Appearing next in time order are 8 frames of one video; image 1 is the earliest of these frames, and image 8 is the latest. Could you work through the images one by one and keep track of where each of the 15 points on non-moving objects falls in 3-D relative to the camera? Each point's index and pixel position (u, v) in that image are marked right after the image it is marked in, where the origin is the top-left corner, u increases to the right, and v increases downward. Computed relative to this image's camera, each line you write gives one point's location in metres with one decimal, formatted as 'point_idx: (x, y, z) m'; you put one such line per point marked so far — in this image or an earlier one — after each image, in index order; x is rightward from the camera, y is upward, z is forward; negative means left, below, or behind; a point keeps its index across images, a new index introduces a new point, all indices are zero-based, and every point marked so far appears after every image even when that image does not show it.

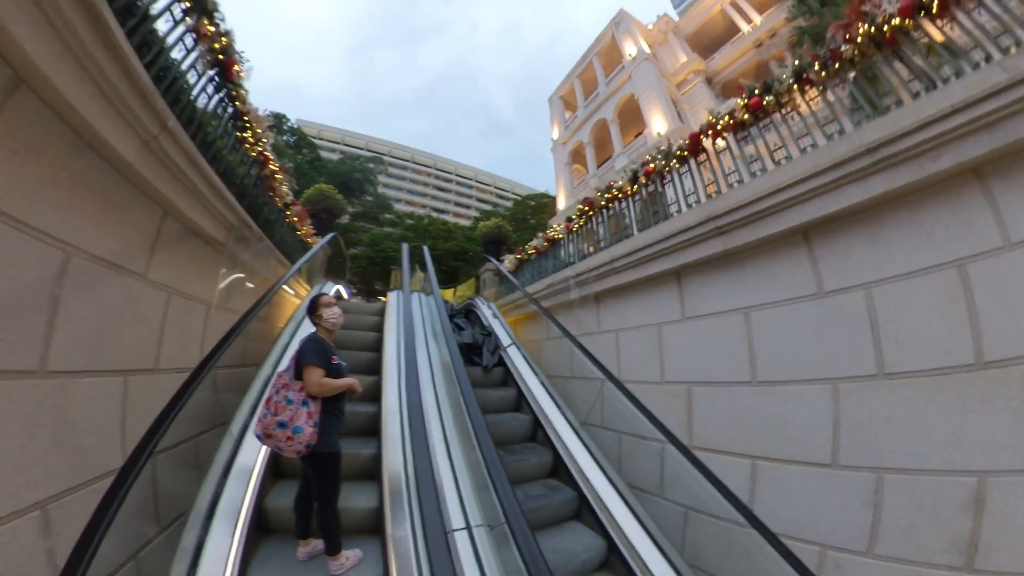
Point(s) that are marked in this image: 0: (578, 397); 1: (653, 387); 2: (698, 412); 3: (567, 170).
0: (+0.7, -1.2, +4.4) m
1: (+1.5, -1.1, +4.1) m
2: (+1.7, -1.2, +3.7) m
3: (+2.0, +4.7, +16.2) m
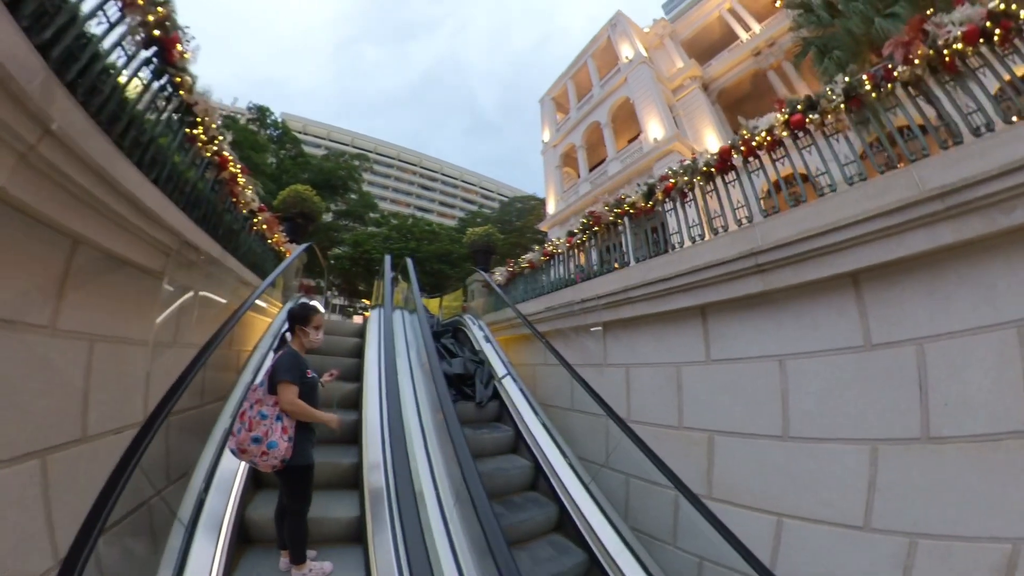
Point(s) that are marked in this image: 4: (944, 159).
0: (+0.7, -1.4, +4.0) m
1: (+1.4, -1.3, +3.7) m
2: (+1.7, -1.4, +3.3) m
3: (+1.7, +4.5, +15.8) m
4: (+2.6, +0.7, +2.4) m
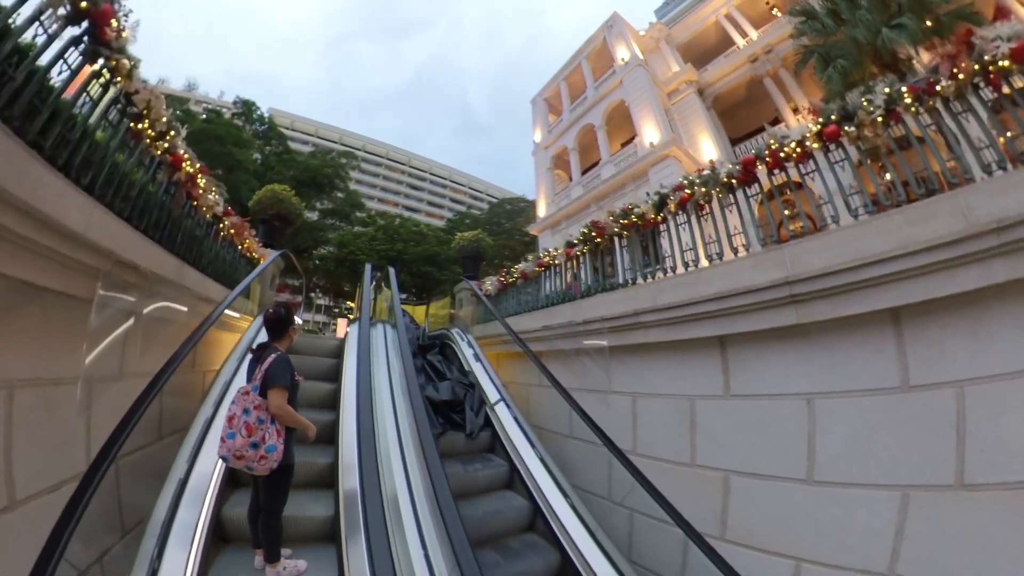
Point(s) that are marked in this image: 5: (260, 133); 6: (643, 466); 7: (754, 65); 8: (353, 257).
0: (+0.6, -1.6, +3.7) m
1: (+1.4, -1.5, +3.4) m
2: (+1.6, -1.6, +3.0) m
3: (+1.3, +4.3, +15.5) m
4: (+2.6, +0.6, +2.2) m
5: (-12.2, +7.5, +19.7) m
6: (+1.2, -1.6, +3.6) m
7: (+7.4, +6.8, +12.6) m
8: (-7.2, +1.4, +18.4) m
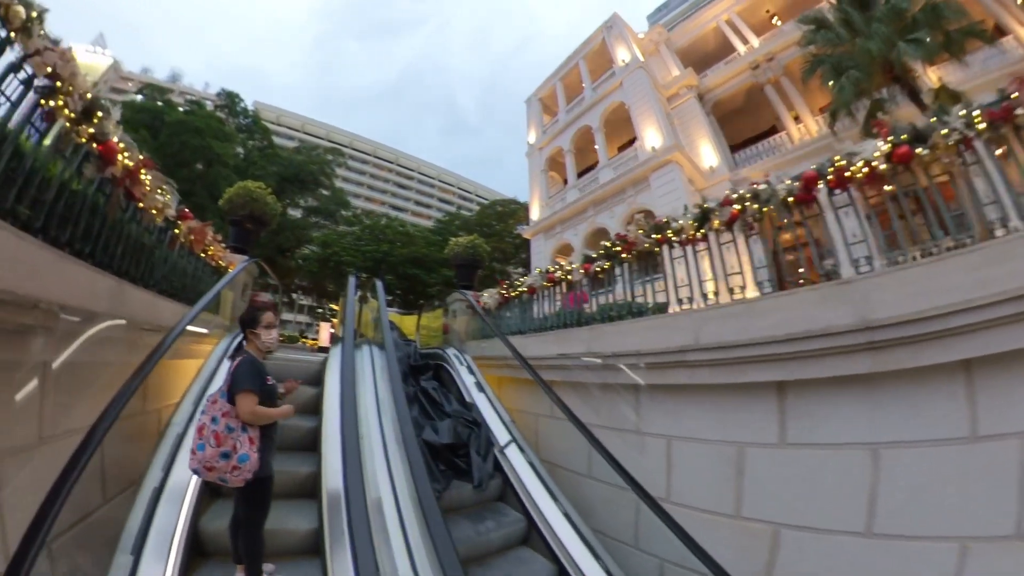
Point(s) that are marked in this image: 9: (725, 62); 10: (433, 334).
0: (+0.7, -1.7, +3.2) m
1: (+1.4, -1.7, +3.0) m
2: (+1.7, -1.8, +2.6) m
3: (+1.1, +4.1, +15.1) m
4: (+2.7, +0.4, +1.8) m
5: (-12.5, +7.5, +18.9) m
6: (+1.3, -1.8, +3.2) m
7: (+7.3, +6.5, +12.3) m
8: (-7.6, +1.3, +17.7) m
9: (+6.8, +7.2, +13.1) m
10: (-1.2, -0.7, +6.3) m
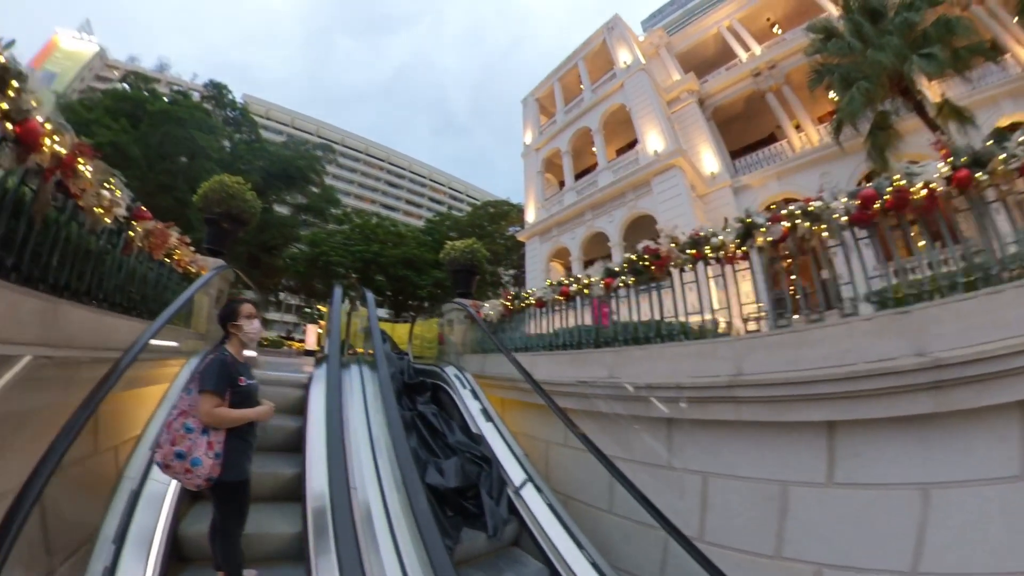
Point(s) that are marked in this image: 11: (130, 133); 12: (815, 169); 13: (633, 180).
0: (+0.7, -1.8, +2.9) m
1: (+1.5, -1.8, +2.6) m
2: (+1.8, -1.9, +2.3) m
3: (+1.0, +3.9, +14.7) m
4: (+2.8, +0.2, +1.5) m
5: (-12.7, +7.5, +18.2) m
6: (+1.3, -1.9, +2.9) m
7: (+7.3, +6.2, +12.2) m
8: (-7.9, +1.3, +17.1) m
9: (+6.8, +7.0, +12.9) m
10: (-1.2, -0.8, +5.9) m
11: (-10.9, +4.6, +11.9) m
12: (+7.8, +3.1, +10.7) m
13: (+3.2, +2.9, +10.9) m
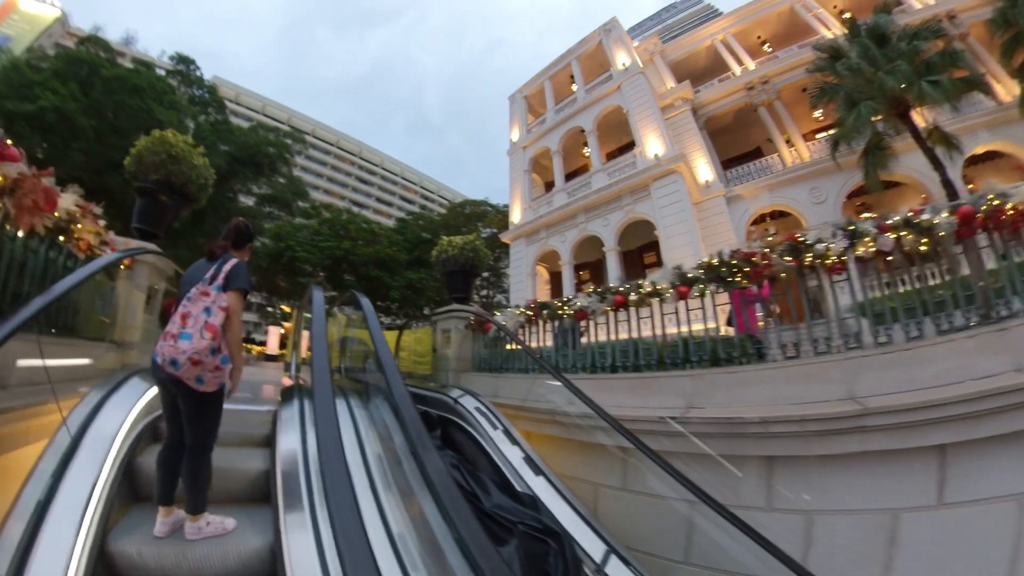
0: (+1.0, -1.9, +2.3) m
1: (+1.8, -1.9, +2.1) m
2: (+2.1, -2.0, +1.7) m
3: (+0.5, +3.7, +14.2) m
4: (+3.2, +0.1, +1.1) m
5: (-13.3, +7.8, +16.7) m
6: (+1.6, -2.0, +2.3) m
7: (+7.1, +5.8, +12.2) m
8: (-8.6, +1.4, +15.9) m
9: (+6.5, +6.6, +12.9) m
10: (-1.2, -0.8, +5.2) m
11: (-11.1, +4.8, +10.5) m
12: (+7.6, +2.7, +10.7) m
13: (+3.0, +2.7, +10.5) m
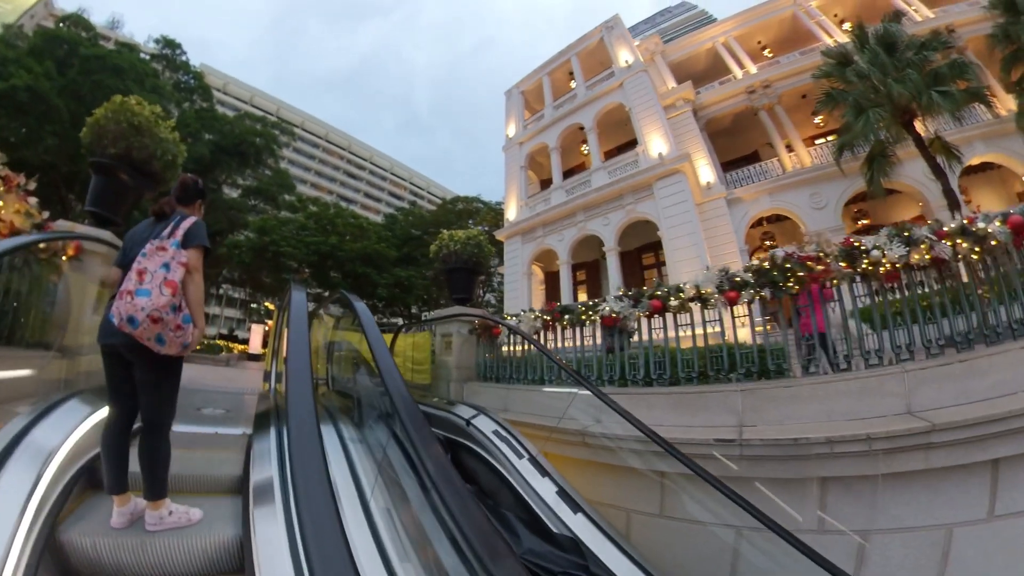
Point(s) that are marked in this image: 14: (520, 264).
0: (+1.1, -1.9, +2.0) m
1: (+1.9, -1.9, +1.8) m
2: (+2.2, -2.0, +1.5) m
3: (+0.3, +3.7, +13.9) m
4: (+3.4, +0.1, +0.9) m
5: (-13.4, +8.0, +15.9) m
6: (+1.7, -2.0, +2.0) m
7: (+7.0, +5.7, +12.0) m
8: (-8.8, +1.6, +15.3) m
9: (+6.5, +6.5, +12.7) m
10: (-1.1, -0.8, +4.8) m
11: (-11.1, +5.0, +9.8) m
12: (+7.6, +2.6, +10.6) m
13: (+2.9, +2.6, +10.3) m
14: (+0.2, +0.7, +12.6) m
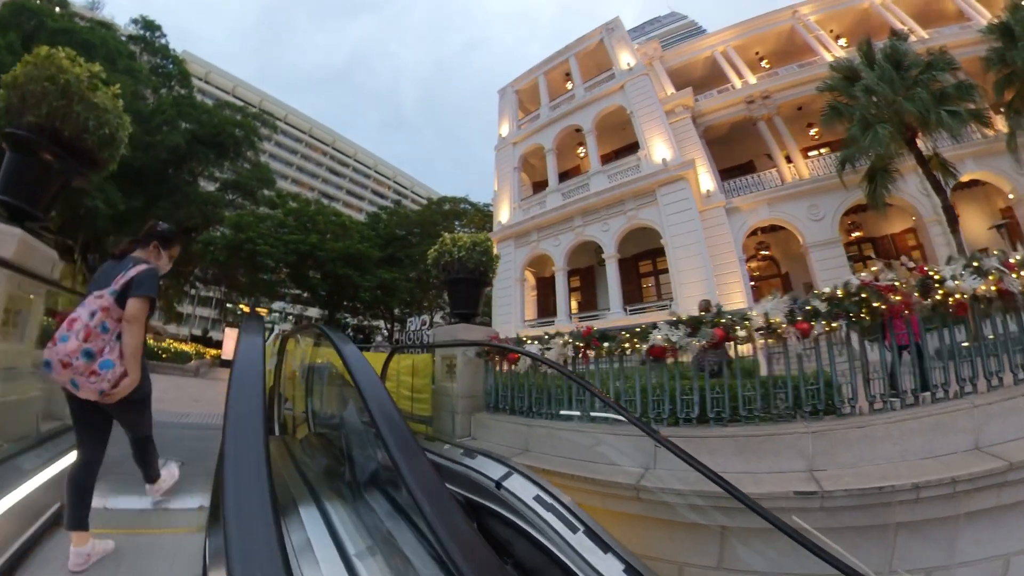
0: (+1.3, -2.0, +1.6) m
1: (+2.1, -2.1, +1.5) m
2: (+2.4, -2.2, +1.1) m
3: (+0.1, +3.5, +13.5) m
4: (+3.7, -0.1, +0.6) m
5: (-13.6, +8.1, +15.0) m
6: (+1.8, -2.1, +1.6) m
7: (+6.9, +5.4, +11.9) m
8: (-9.1, +1.6, +14.5) m
9: (+6.4, +6.2, +12.6) m
10: (-1.0, -0.9, +4.3) m
11: (-11.1, +5.1, +8.9) m
12: (+7.5, +2.3, +10.5) m
13: (+2.9, +2.4, +10.0) m
14: (0.0, +0.5, +12.1) m
